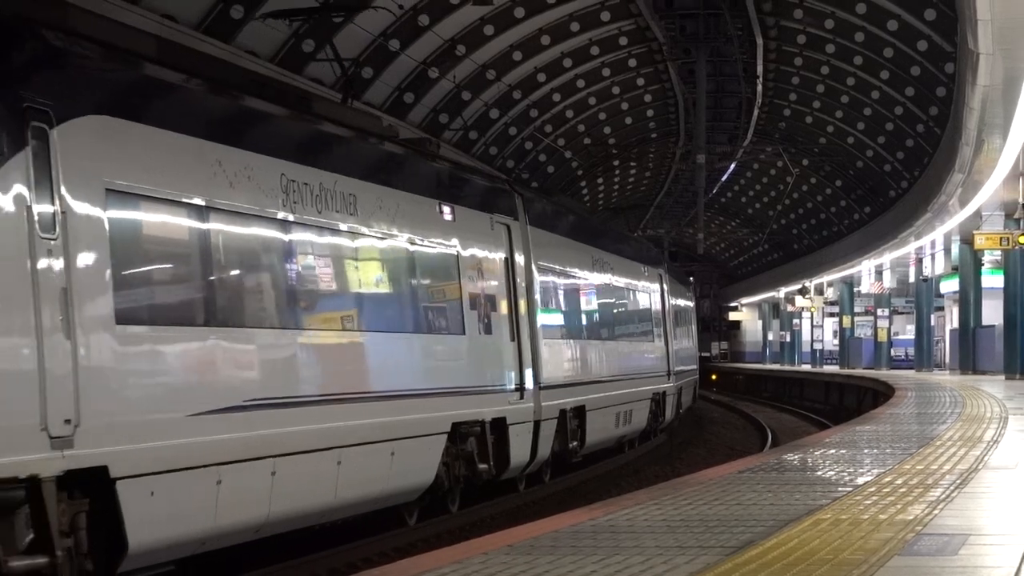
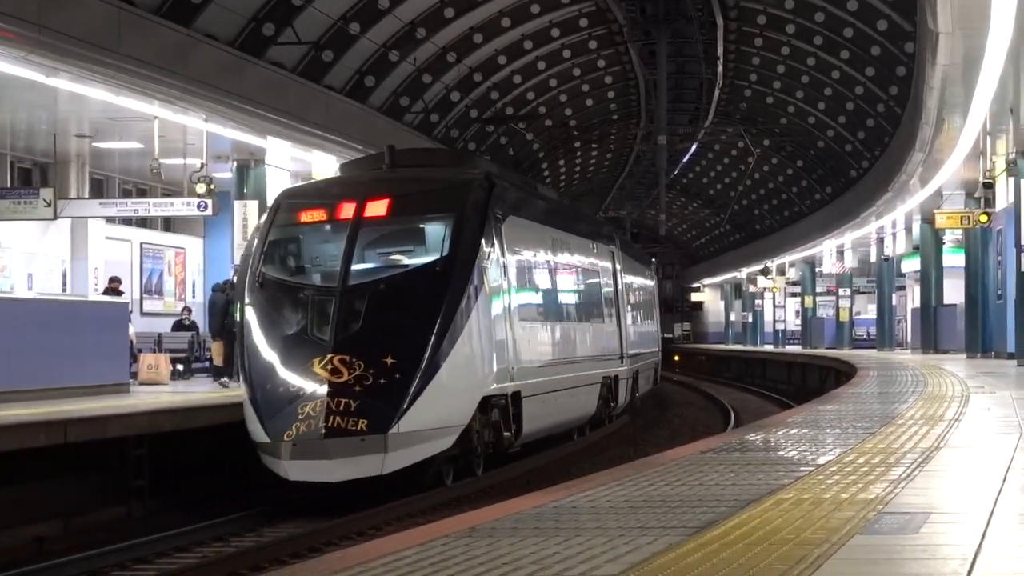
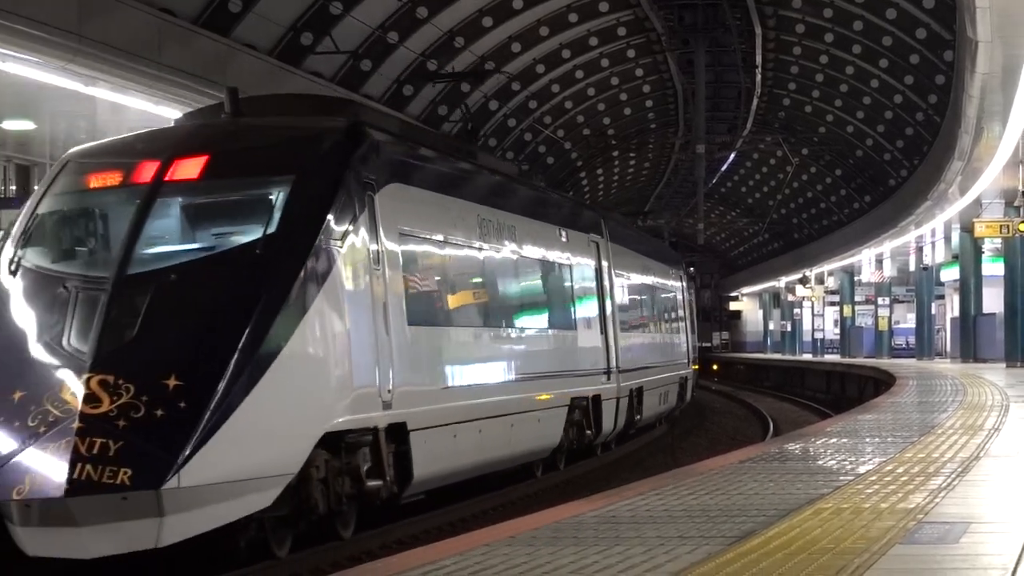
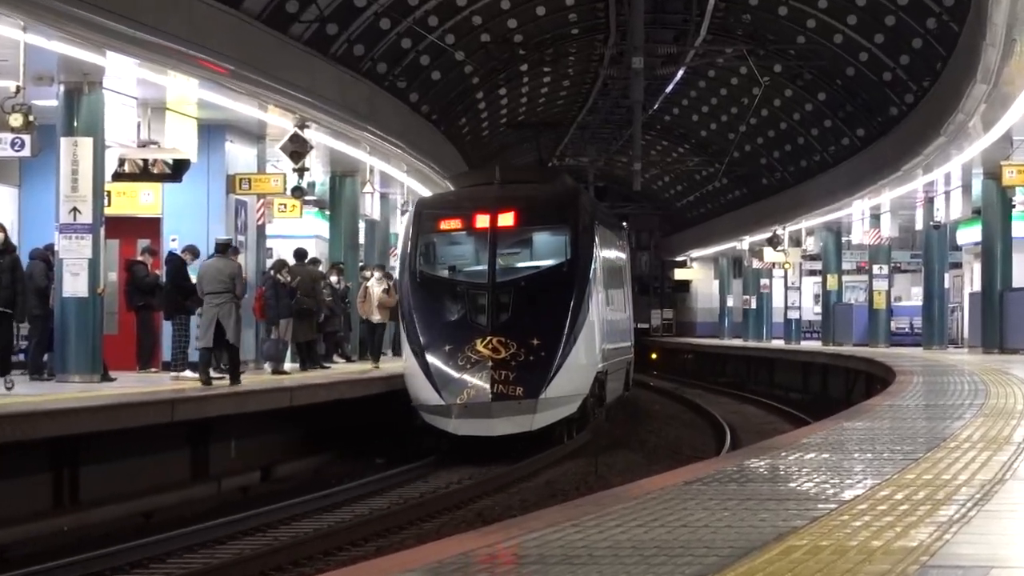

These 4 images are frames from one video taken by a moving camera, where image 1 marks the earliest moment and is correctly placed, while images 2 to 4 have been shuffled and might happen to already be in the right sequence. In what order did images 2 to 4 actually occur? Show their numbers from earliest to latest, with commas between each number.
3, 2, 4
